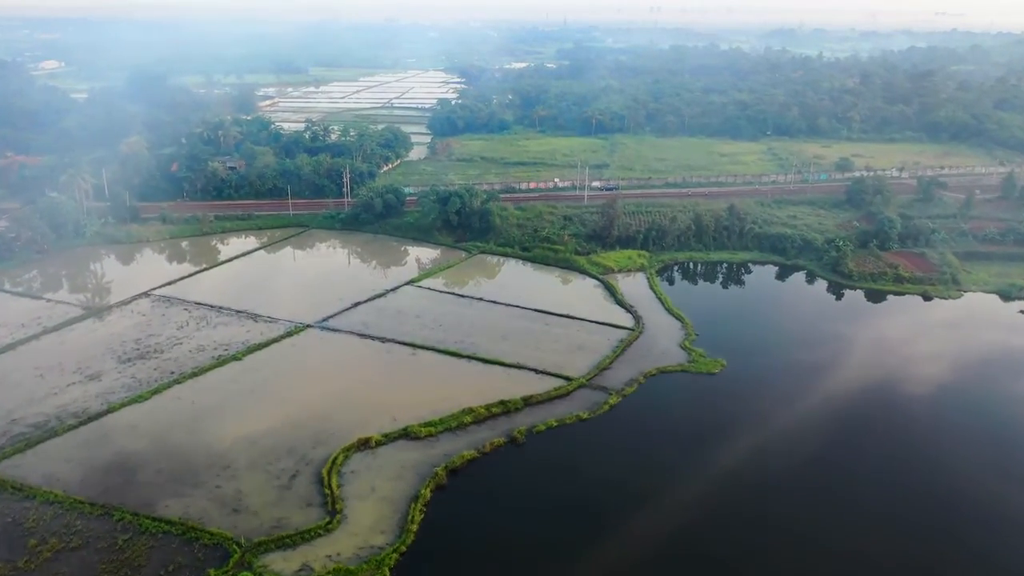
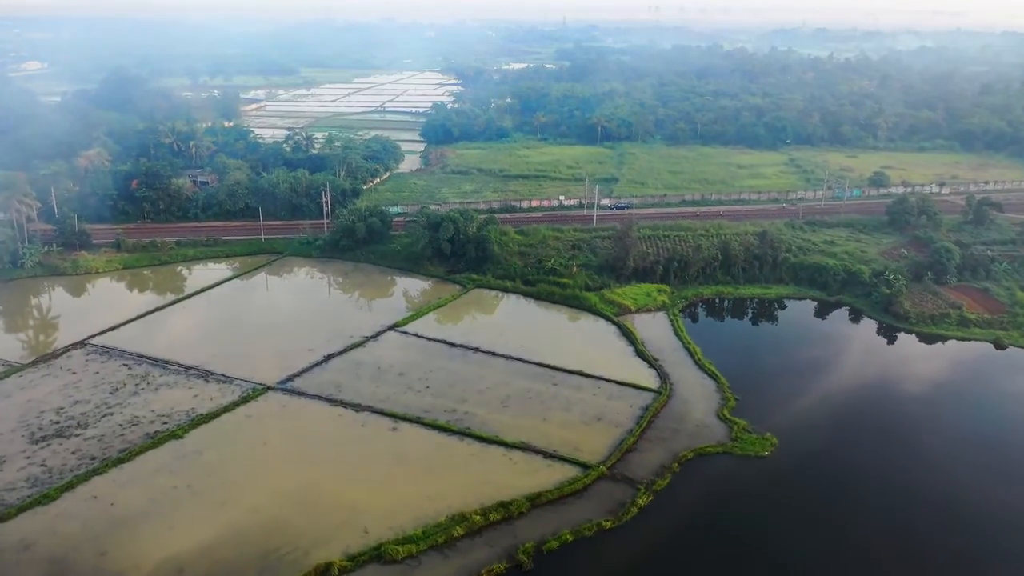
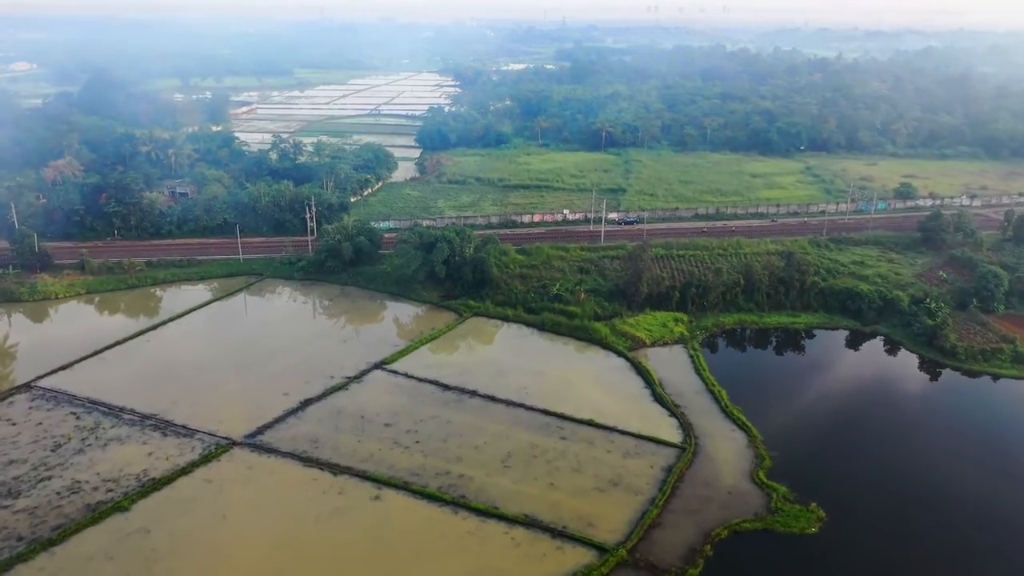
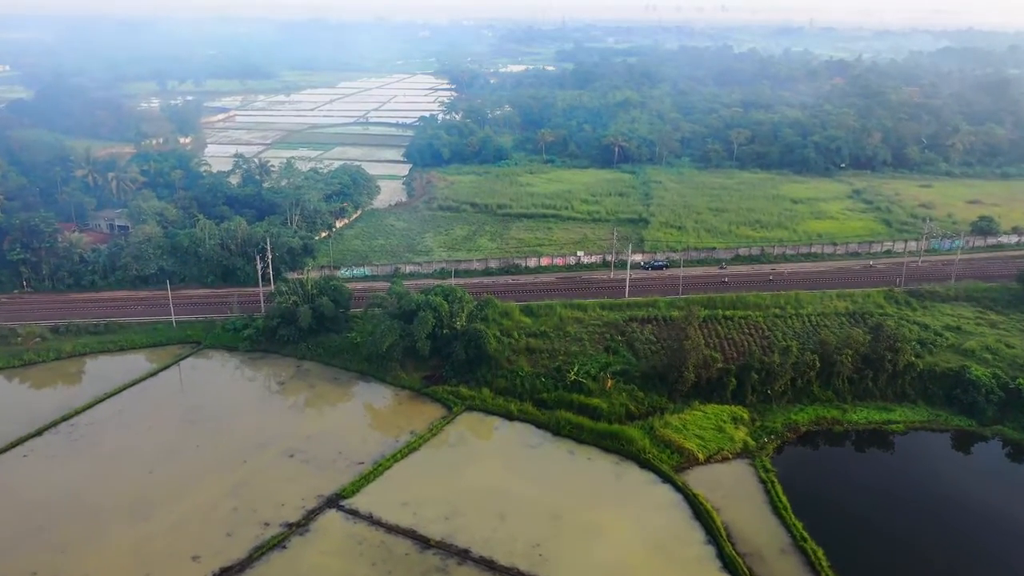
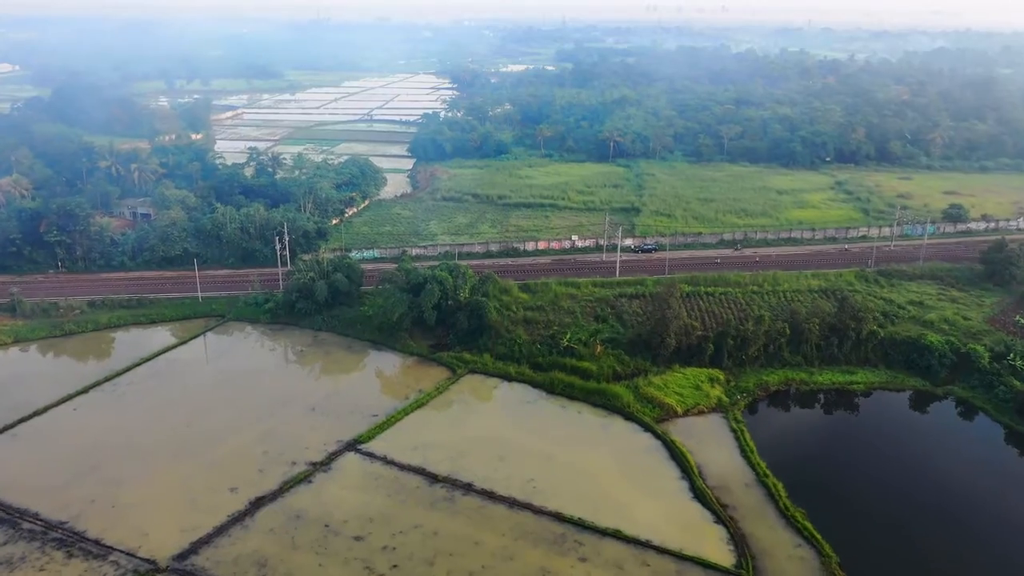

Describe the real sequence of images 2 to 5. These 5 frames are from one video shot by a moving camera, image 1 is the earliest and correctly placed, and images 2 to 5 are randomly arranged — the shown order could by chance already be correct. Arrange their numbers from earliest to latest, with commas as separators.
2, 3, 5, 4
